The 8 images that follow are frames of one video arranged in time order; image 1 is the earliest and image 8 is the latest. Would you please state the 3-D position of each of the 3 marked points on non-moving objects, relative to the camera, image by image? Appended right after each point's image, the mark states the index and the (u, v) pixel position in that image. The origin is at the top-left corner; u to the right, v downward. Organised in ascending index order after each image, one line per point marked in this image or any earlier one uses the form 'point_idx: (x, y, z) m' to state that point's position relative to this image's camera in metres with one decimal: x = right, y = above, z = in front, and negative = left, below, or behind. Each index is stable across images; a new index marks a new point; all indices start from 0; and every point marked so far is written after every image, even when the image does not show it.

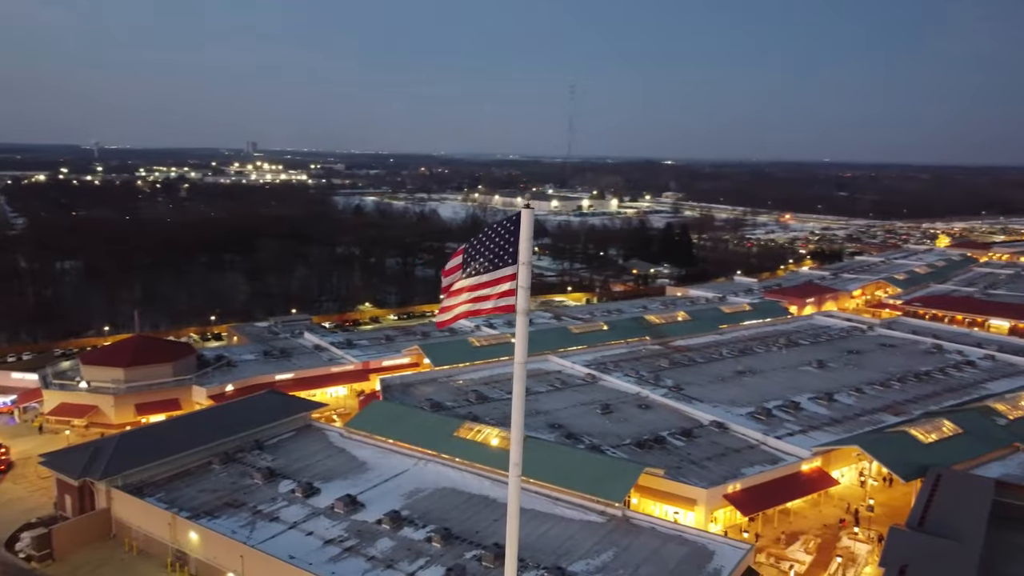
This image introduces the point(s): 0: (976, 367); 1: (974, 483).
0: (+10.8, -1.8, +19.0) m
1: (+6.4, -2.7, +11.3) m
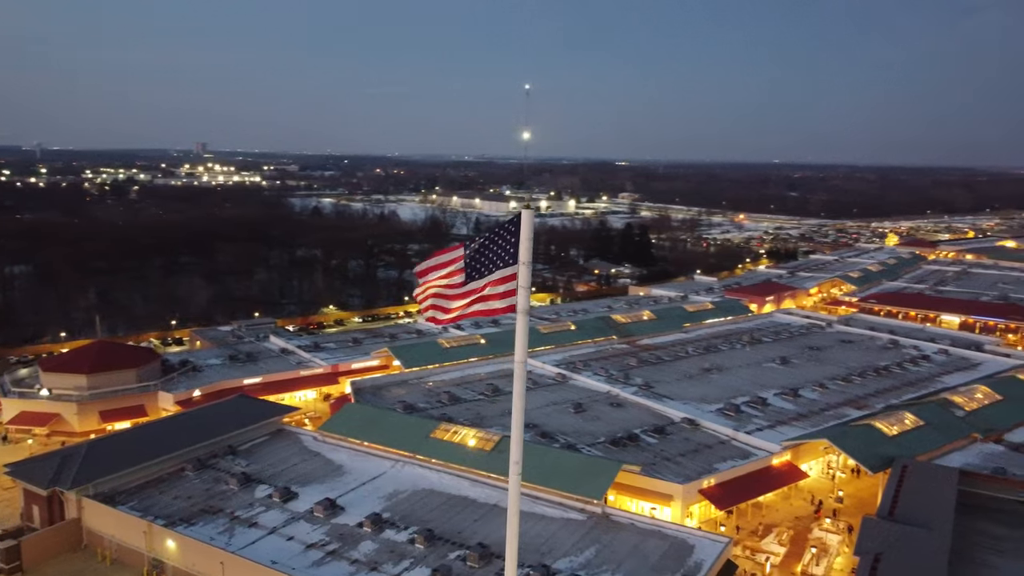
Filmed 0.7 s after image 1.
0: (+10.1, -1.8, +19.6) m
1: (+6.1, -2.7, +11.7) m
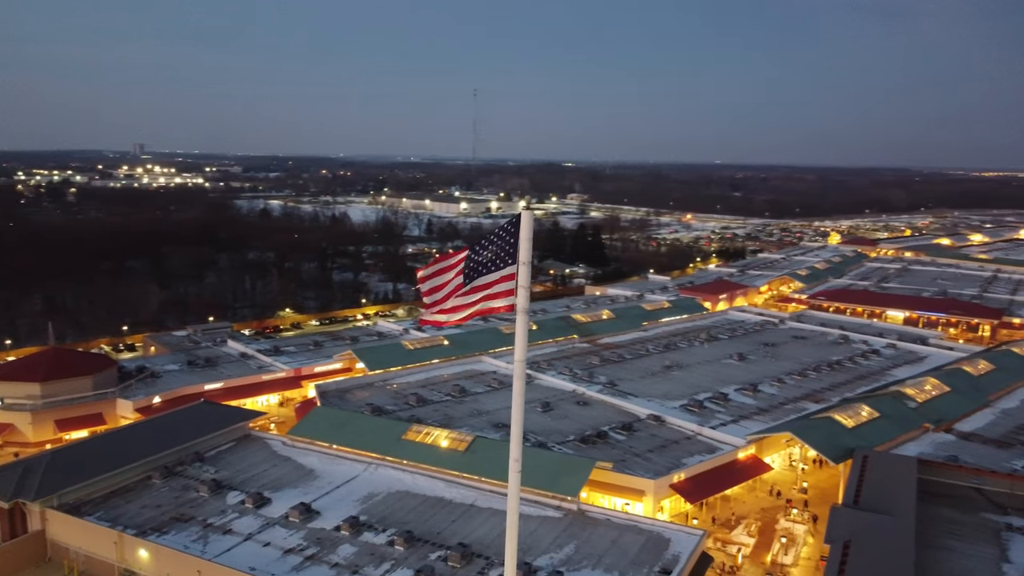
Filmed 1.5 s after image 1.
0: (+9.2, -1.7, +20.3) m
1: (+5.8, -2.6, +12.2) m
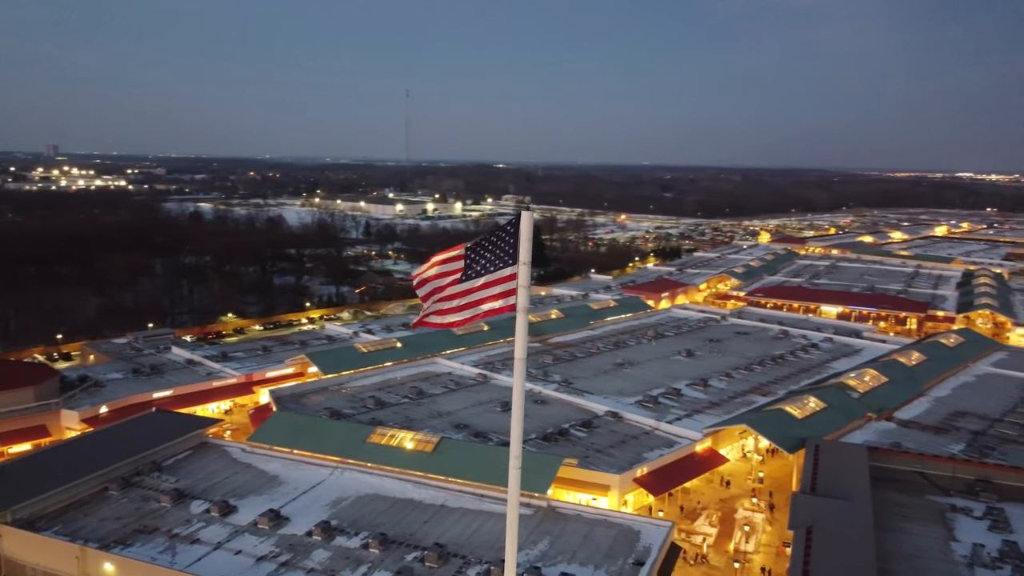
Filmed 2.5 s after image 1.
0: (+8.0, -1.6, +21.2) m
1: (+5.2, -2.5, +12.7) m
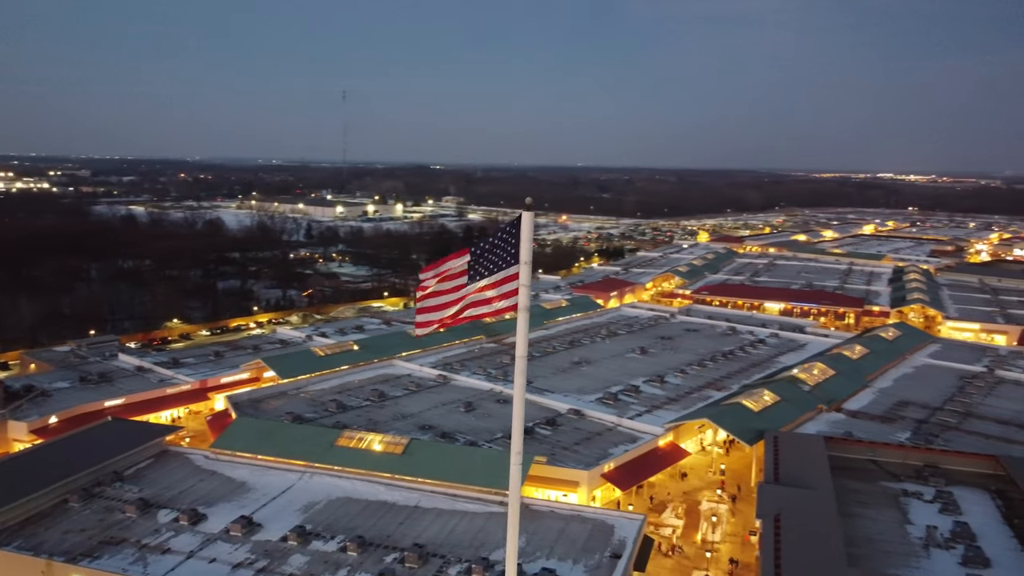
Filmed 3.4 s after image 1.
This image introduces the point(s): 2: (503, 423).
0: (+6.8, -1.5, +21.8) m
1: (+4.8, -2.5, +13.2) m
2: (-0.2, -2.5, +15.2) m
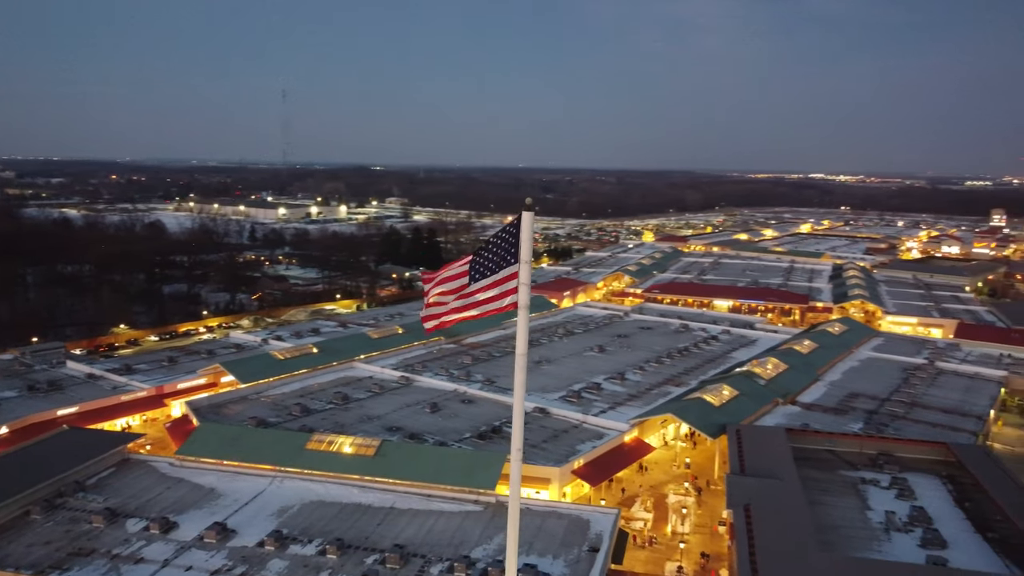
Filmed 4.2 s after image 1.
0: (+5.7, -1.5, +22.4) m
1: (+4.3, -2.4, +13.7) m
2: (-0.8, -2.5, +15.2) m
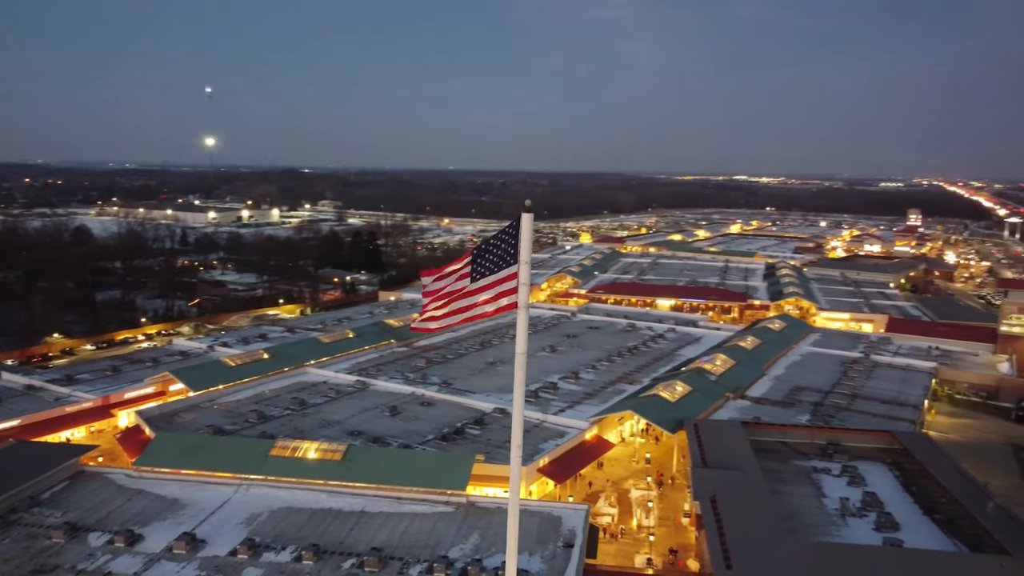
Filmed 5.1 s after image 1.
0: (+4.3, -1.4, +23.0) m
1: (+3.7, -2.4, +14.1) m
2: (-1.5, -2.6, +15.3) m
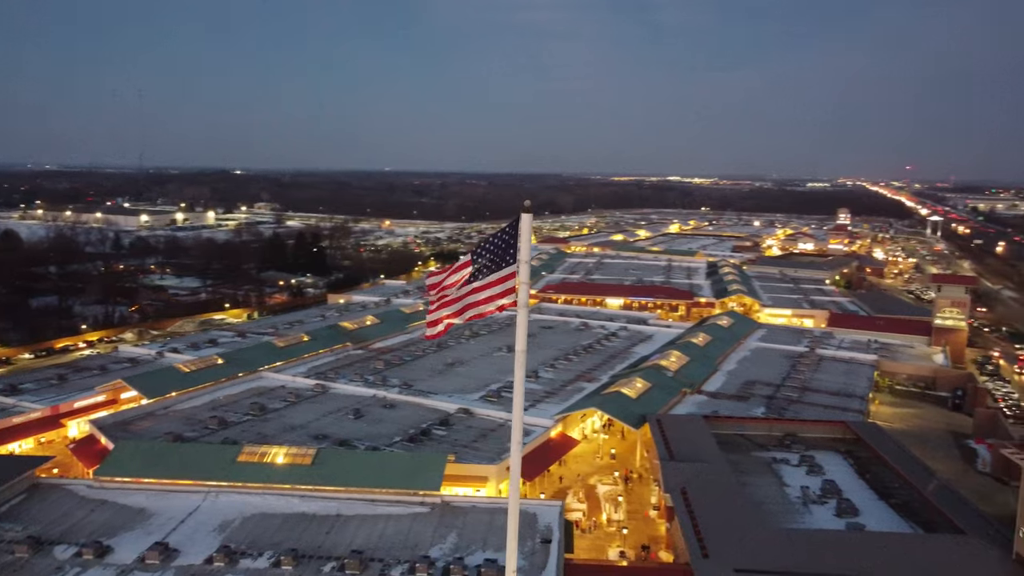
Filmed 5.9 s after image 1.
0: (+3.1, -1.4, +23.4) m
1: (+3.1, -2.4, +14.5) m
2: (-2.1, -2.6, +15.2) m
